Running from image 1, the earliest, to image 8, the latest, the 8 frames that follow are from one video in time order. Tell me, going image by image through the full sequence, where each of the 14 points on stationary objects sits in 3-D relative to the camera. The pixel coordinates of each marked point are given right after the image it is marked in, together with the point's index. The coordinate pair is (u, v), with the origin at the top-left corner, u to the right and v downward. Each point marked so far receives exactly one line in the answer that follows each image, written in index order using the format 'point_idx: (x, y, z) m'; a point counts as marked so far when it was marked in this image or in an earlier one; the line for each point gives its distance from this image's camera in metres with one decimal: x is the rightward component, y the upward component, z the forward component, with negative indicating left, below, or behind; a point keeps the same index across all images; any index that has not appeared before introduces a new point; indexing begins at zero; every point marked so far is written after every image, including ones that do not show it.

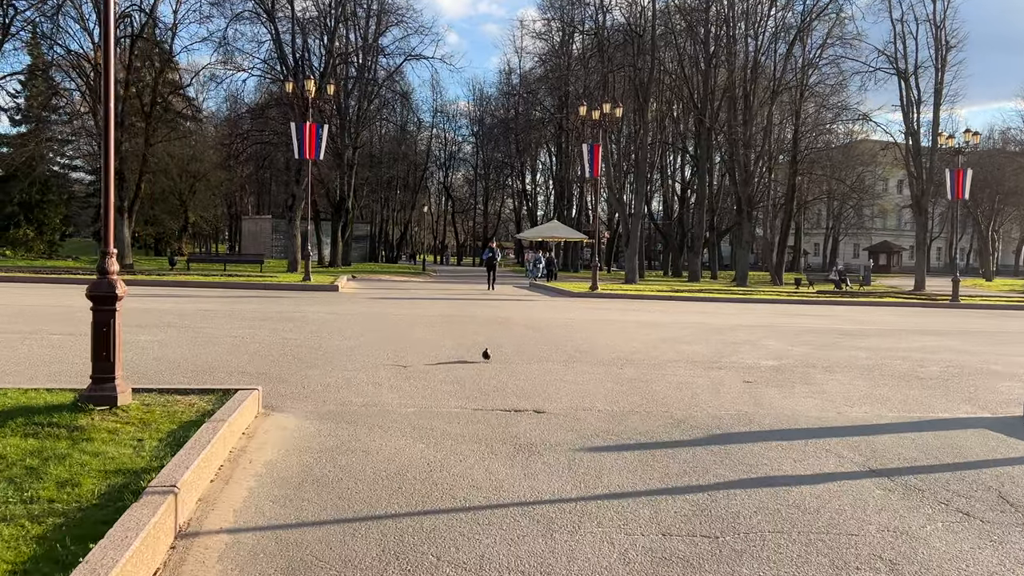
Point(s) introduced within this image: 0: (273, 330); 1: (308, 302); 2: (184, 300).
0: (-3.5, -0.6, +12.0) m
1: (-4.4, -0.3, +17.6) m
2: (-6.9, -0.3, +17.2) m
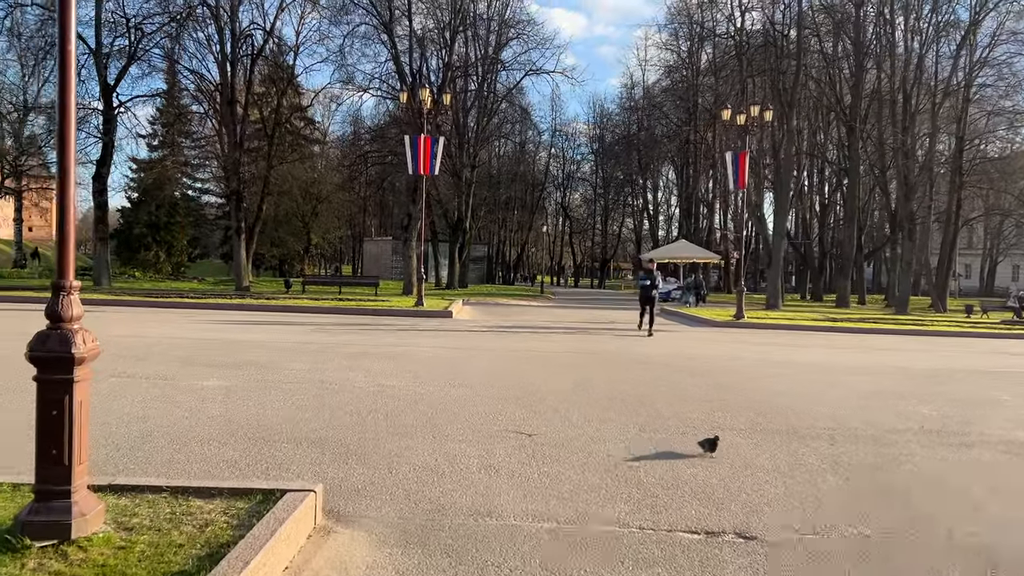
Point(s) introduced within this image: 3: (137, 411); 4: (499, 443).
0: (-1.7, -1.0, +9.9) m
1: (-1.8, -0.9, +15.5) m
2: (-4.3, -0.8, +15.5) m
3: (-3.3, -1.1, +7.4) m
4: (-0.1, -1.2, +6.4) m
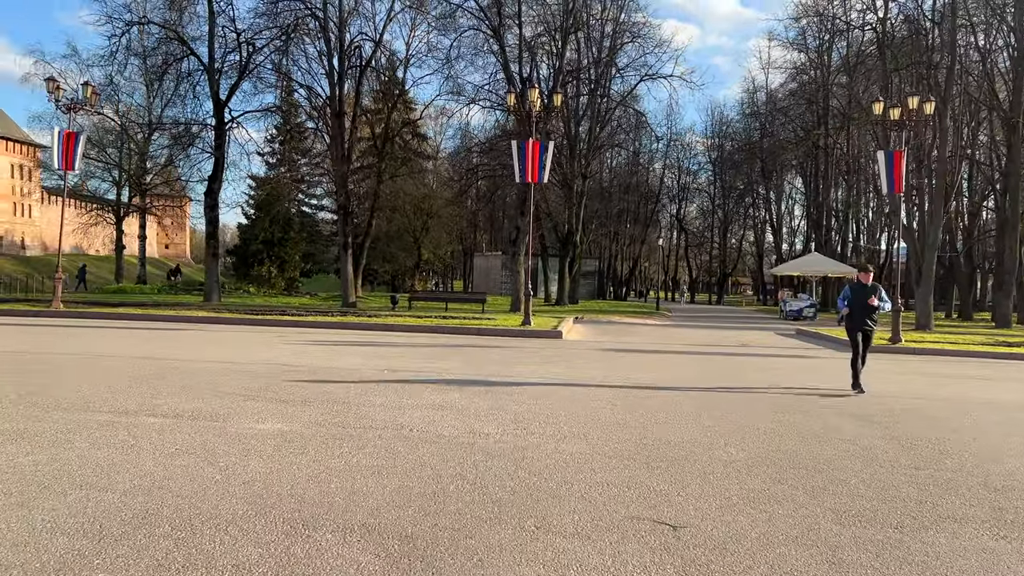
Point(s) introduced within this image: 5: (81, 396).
0: (-0.5, -1.2, +8.0) m
1: (+0.2, -1.2, +13.6) m
2: (-2.3, -1.1, +13.9) m
3: (-2.4, -1.3, +5.8) m
4: (+0.6, -1.4, +4.4) m
5: (-4.4, -1.1, +8.3) m
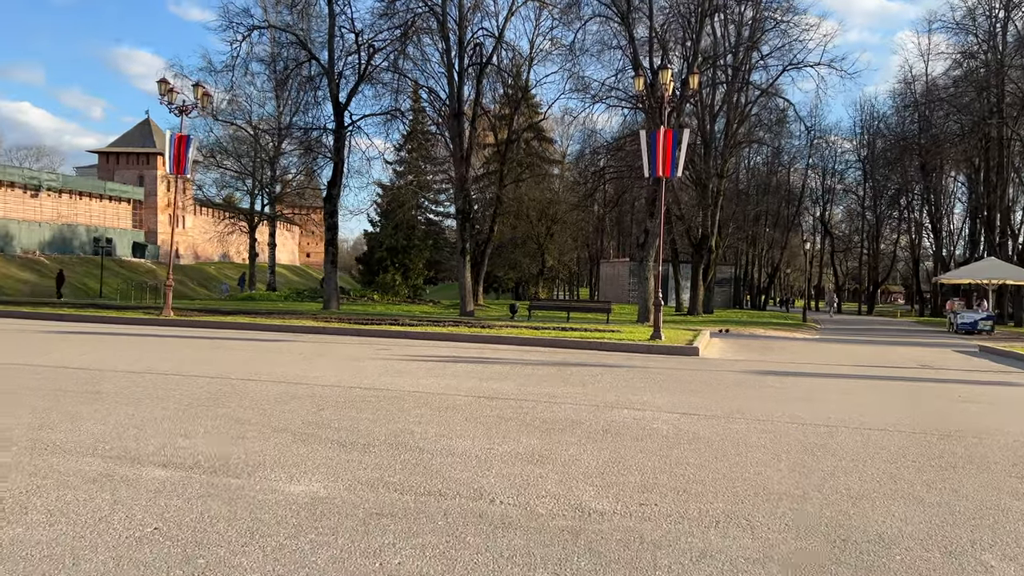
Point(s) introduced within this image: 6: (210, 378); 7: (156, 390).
0: (+0.4, -1.3, +5.8) m
1: (+2.0, -1.3, +11.3) m
2: (-0.5, -1.2, +12.0) m
3: (-1.8, -1.3, +3.9) m
4: (+1.0, -1.4, +2.1) m
5: (-3.4, -1.2, +6.7) m
6: (-3.8, -1.1, +10.1) m
7: (-3.9, -1.1, +8.9) m
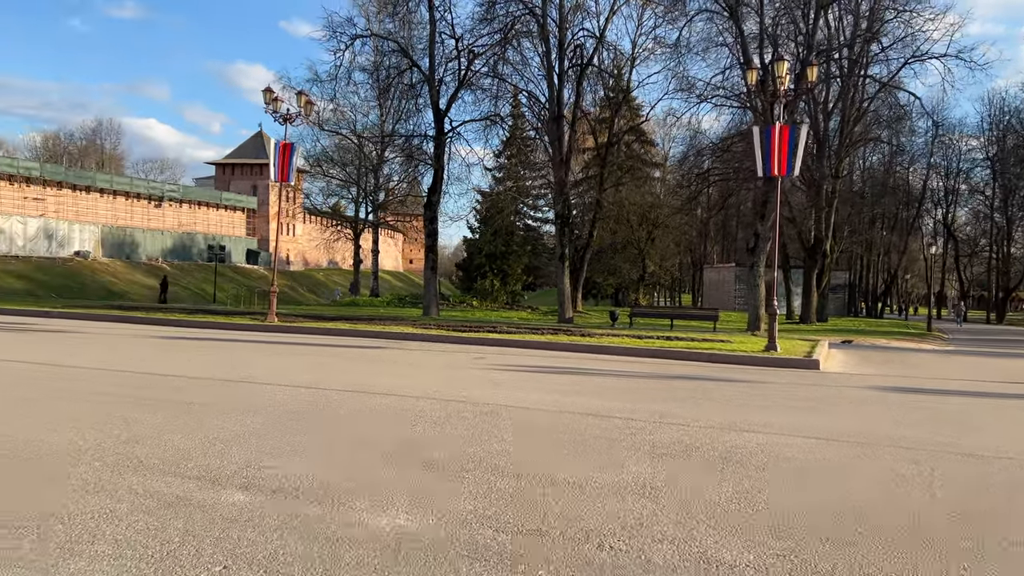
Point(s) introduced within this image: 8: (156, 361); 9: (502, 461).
0: (+1.1, -1.4, +5.1) m
1: (+3.3, -1.4, +10.3) m
2: (+0.9, -1.3, +11.3) m
3: (-1.4, -1.4, +3.4) m
4: (+1.2, -1.5, +1.3) m
5: (-2.6, -1.2, +6.4) m
6: (-2.5, -1.2, +9.9) m
7: (-2.8, -1.2, +8.7) m
8: (-5.4, -1.1, +12.3) m
9: (-0.1, -1.3, +6.3) m
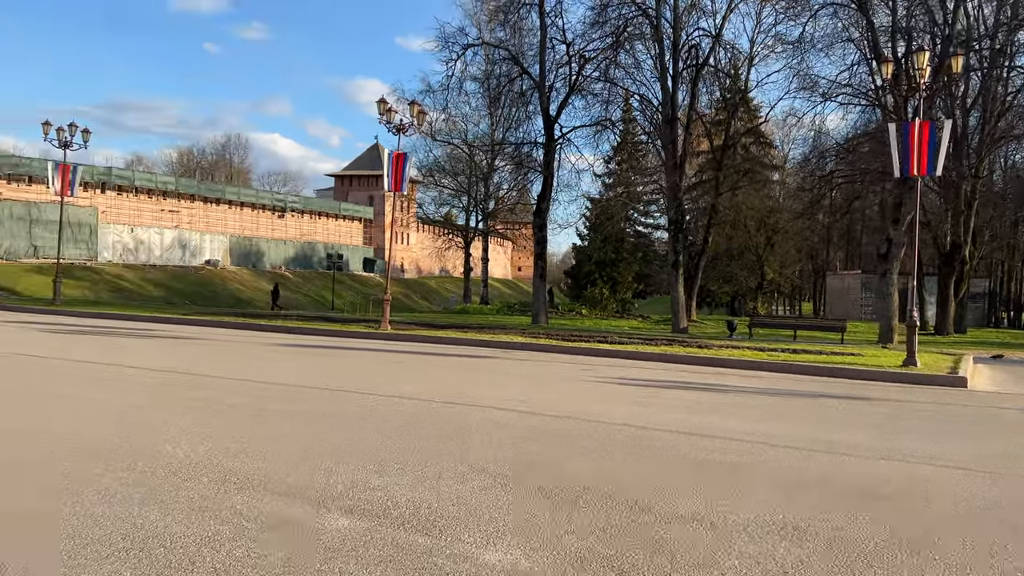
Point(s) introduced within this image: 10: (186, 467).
0: (+1.7, -1.5, +4.5) m
1: (+4.6, -1.6, +9.3) m
2: (+2.4, -1.5, +10.6) m
3: (-0.9, -1.4, +3.1) m
4: (+1.4, -1.5, +0.7) m
5: (-1.7, -1.3, +6.3) m
6: (-1.2, -1.3, +9.7) m
7: (-1.6, -1.3, +8.5) m
8: (-3.7, -1.2, +12.4) m
9: (+0.8, -1.4, +5.8) m
10: (-2.4, -1.3, +6.0) m
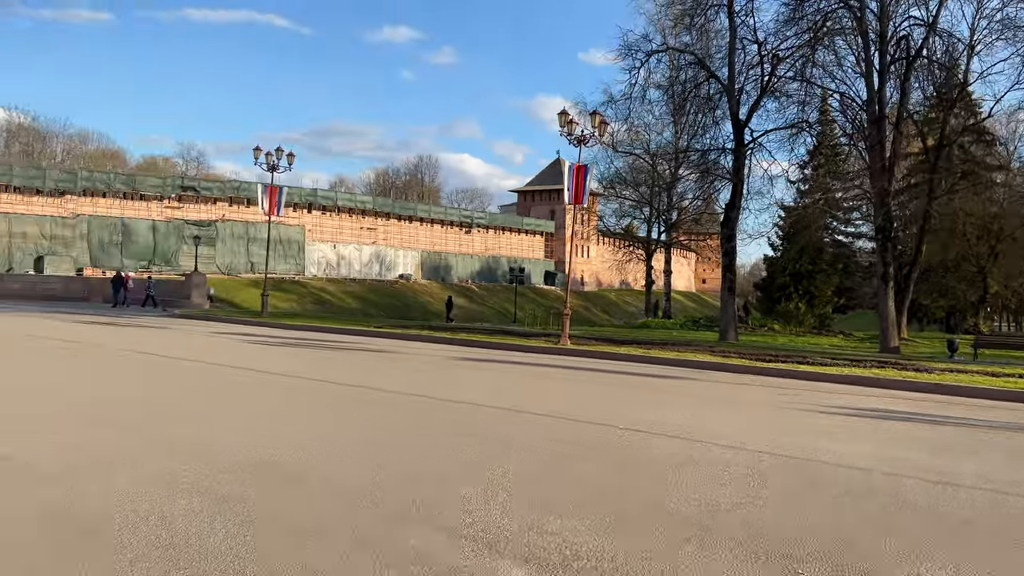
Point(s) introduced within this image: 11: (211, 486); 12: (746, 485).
0: (+2.6, -1.5, +3.3) m
1: (+6.5, -1.7, +7.4) m
2: (+4.7, -1.7, +9.1) m
3: (-0.2, -1.5, +2.6) m
4: (+1.4, -1.5, -0.4) m
5: (-0.3, -1.4, +5.8) m
6: (+0.9, -1.5, +9.0) m
7: (+0.2, -1.5, +7.9) m
8: (-0.9, -1.5, +12.2) m
9: (+2.0, -1.5, +4.8) m
10: (-1.1, -1.4, +5.7) m
11: (-2.1, -1.4, +5.8) m
12: (+2.0, -1.5, +6.3) m
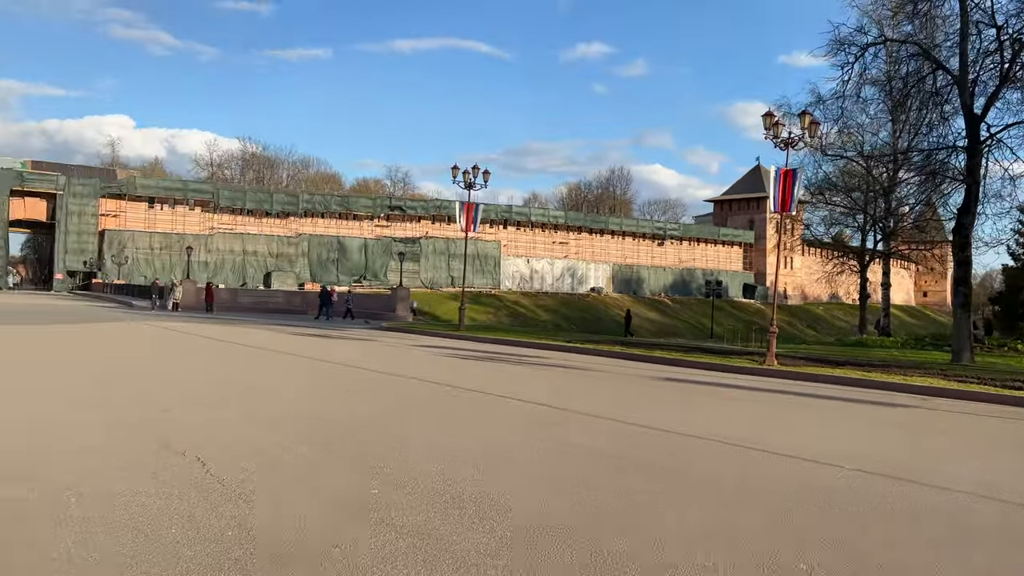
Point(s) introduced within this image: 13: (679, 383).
0: (+3.3, -1.6, +2.0) m
1: (+8.0, -1.9, +5.0) m
2: (+6.6, -1.8, +7.2) m
3: (+0.3, -1.6, +2.0) m
4: (+1.3, -1.6, -1.3) m
5: (+1.0, -1.6, +5.1) m
6: (+2.9, -1.7, +7.9) m
7: (+2.0, -1.6, +7.1) m
8: (+1.9, -1.7, +11.5) m
9: (+3.0, -1.6, +3.6) m
10: (+0.2, -1.5, +5.2) m
11: (-0.8, -1.5, +5.6) m
12: (+3.4, -1.7, +5.1) m
13: (+3.3, -1.8, +16.0) m
